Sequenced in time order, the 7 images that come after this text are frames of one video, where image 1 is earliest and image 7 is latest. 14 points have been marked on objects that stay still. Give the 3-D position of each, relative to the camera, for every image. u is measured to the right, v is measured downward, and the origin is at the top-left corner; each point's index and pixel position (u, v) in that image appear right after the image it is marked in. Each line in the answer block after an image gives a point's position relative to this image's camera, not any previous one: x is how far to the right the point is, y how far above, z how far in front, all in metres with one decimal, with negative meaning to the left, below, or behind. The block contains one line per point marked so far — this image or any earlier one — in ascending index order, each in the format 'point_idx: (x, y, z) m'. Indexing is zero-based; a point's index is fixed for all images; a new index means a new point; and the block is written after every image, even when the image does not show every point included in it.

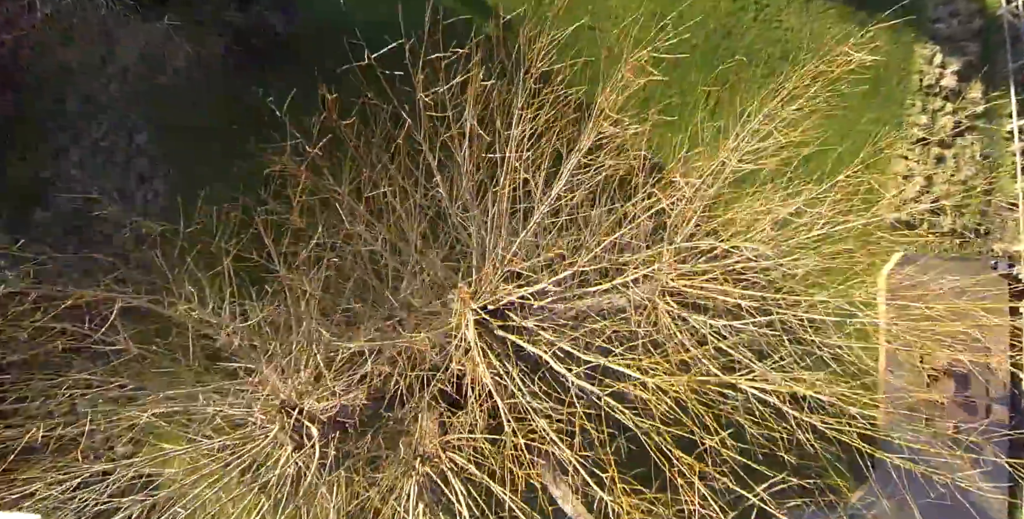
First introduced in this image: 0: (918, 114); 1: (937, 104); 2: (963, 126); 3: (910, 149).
0: (+5.8, +2.0, +9.8) m
1: (+6.1, +2.2, +9.8) m
2: (+6.5, +1.8, +9.9) m
3: (+5.6, +1.6, +9.7) m
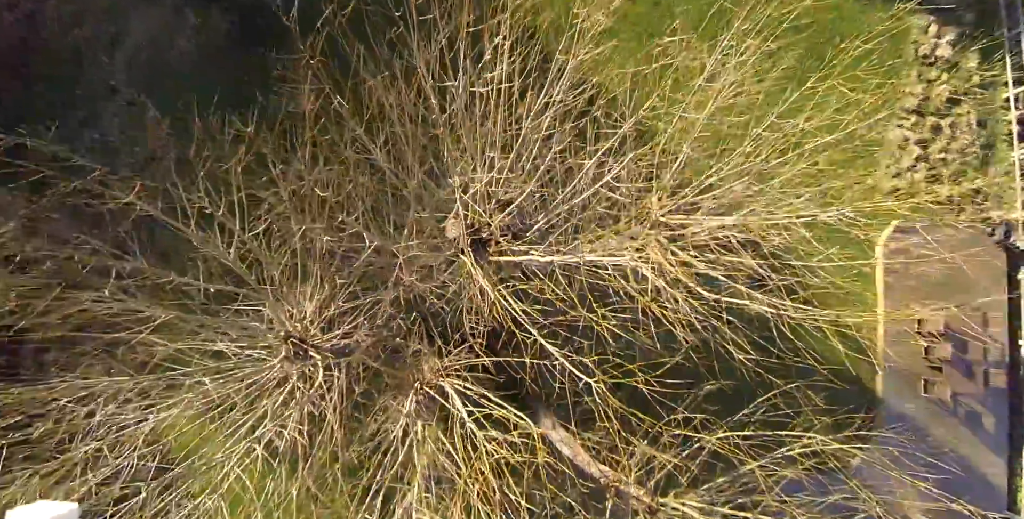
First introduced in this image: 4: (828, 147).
0: (+5.7, +2.5, +9.8) m
1: (+6.0, +2.6, +9.8) m
2: (+6.4, +2.3, +9.8) m
3: (+5.6, +2.0, +9.8) m
4: (+4.0, +1.5, +9.6) m
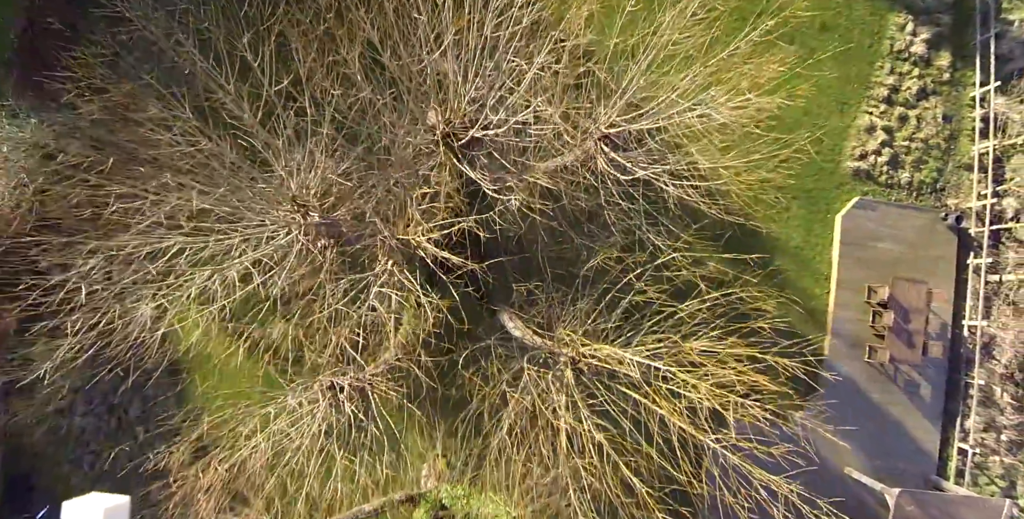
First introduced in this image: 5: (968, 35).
0: (+5.8, +2.8, +10.6) m
1: (+6.1, +2.9, +10.6) m
2: (+6.4, +2.6, +10.6) m
3: (+5.6, +2.4, +10.6) m
4: (+4.0, +2.0, +10.5) m
5: (+7.1, +3.5, +10.7) m
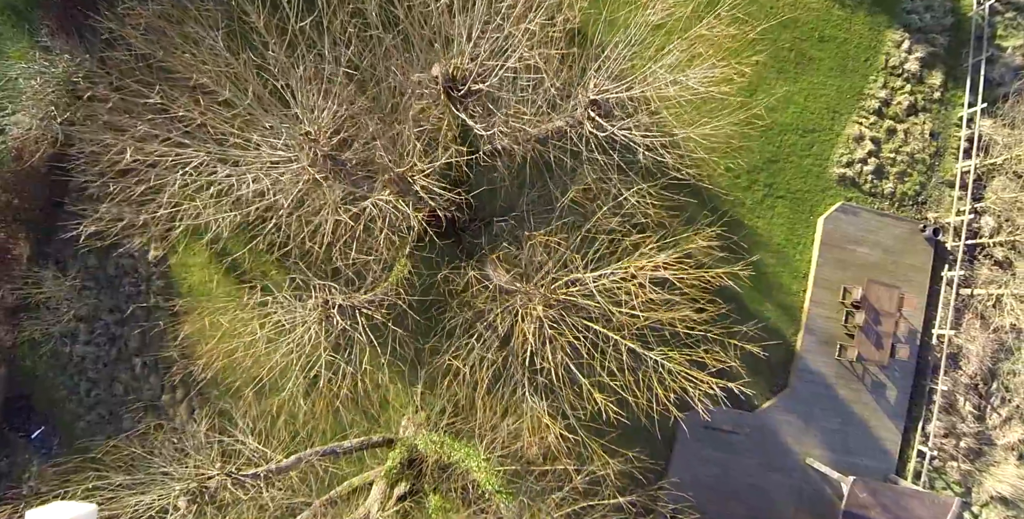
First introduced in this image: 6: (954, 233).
0: (+5.9, +2.7, +11.1) m
1: (+6.2, +2.8, +11.1) m
2: (+6.5, +2.5, +11.1) m
3: (+5.7, +2.3, +11.1) m
4: (+4.1, +2.1, +10.9) m
5: (+7.3, +3.3, +11.2) m
6: (+7.1, +0.4, +11.1) m
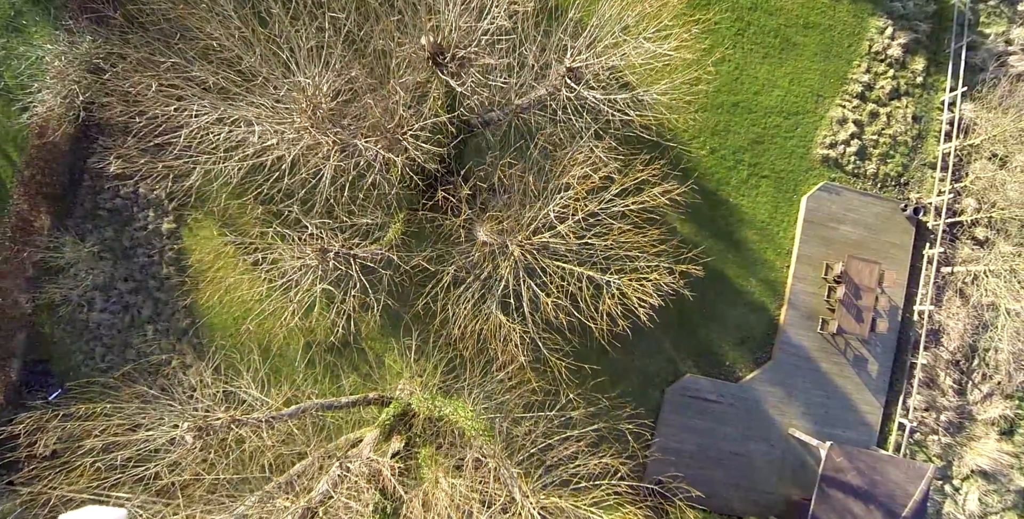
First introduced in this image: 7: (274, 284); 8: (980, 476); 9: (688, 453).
0: (+5.8, +3.1, +11.5) m
1: (+6.1, +3.2, +11.5) m
2: (+6.5, +2.8, +11.5) m
3: (+5.6, +2.6, +11.5) m
4: (+4.0, +2.4, +11.4) m
5: (+7.2, +3.6, +11.5) m
6: (+7.0, +0.8, +11.4) m
7: (-3.3, -0.3, +9.6) m
8: (+7.6, -3.5, +11.3) m
9: (+2.8, -3.1, +11.1) m
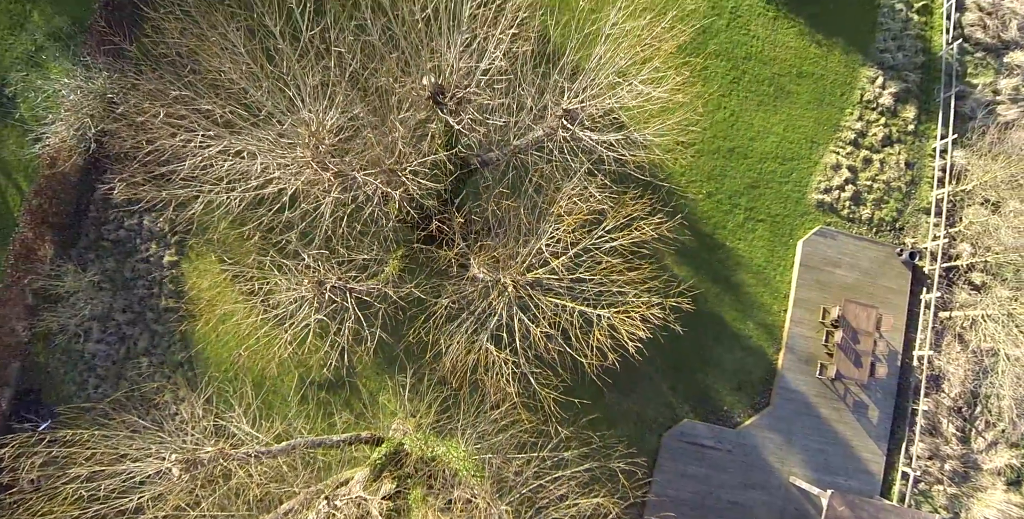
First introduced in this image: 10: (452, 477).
0: (+5.8, +2.4, +11.7) m
1: (+6.1, +2.4, +11.7) m
2: (+6.4, +2.1, +11.7) m
3: (+5.6, +1.9, +11.7) m
4: (+3.9, +1.7, +11.5) m
5: (+7.2, +2.9, +11.8) m
6: (+6.9, 0.0, +11.5) m
7: (-3.4, -0.8, +9.6) m
8: (+7.5, -4.2, +11.0) m
9: (+2.7, -3.8, +10.9) m
10: (-0.7, -2.7, +8.6) m
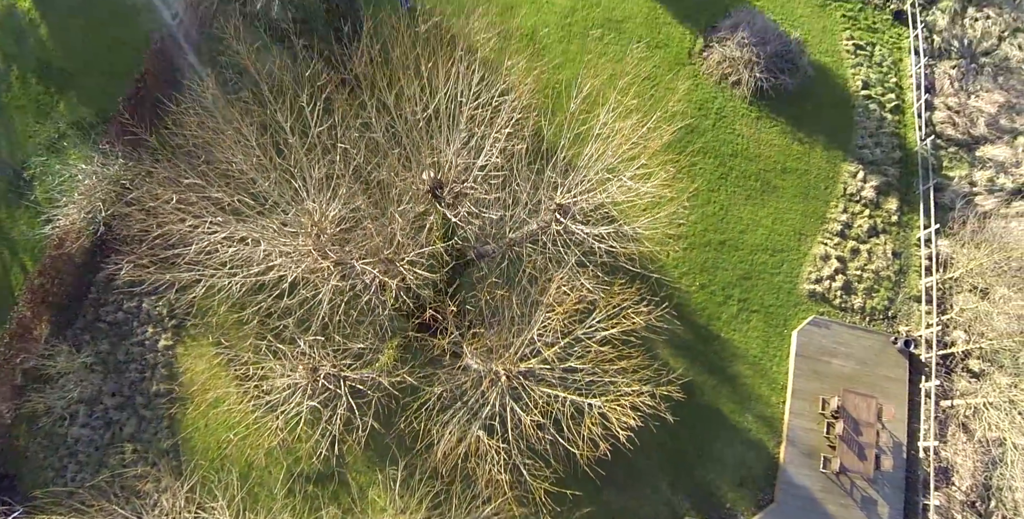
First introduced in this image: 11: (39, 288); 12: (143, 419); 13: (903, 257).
0: (+5.7, +0.8, +12.1) m
1: (+6.0, +0.9, +12.1) m
2: (+6.3, +0.6, +12.0) m
3: (+5.5, +0.4, +11.9) m
4: (+3.8, +0.2, +11.8) m
5: (+7.1, +1.3, +12.2) m
6: (+6.9, -1.4, +11.4) m
7: (-3.4, -2.1, +9.5) m
8: (+7.5, -5.6, +10.3) m
9: (+2.7, -5.2, +10.3) m
10: (-0.8, -3.8, +8.2) m
11: (-6.9, -0.7, +10.1) m
12: (-5.4, -2.6, +10.1) m
13: (+6.7, 0.0, +11.9) m
